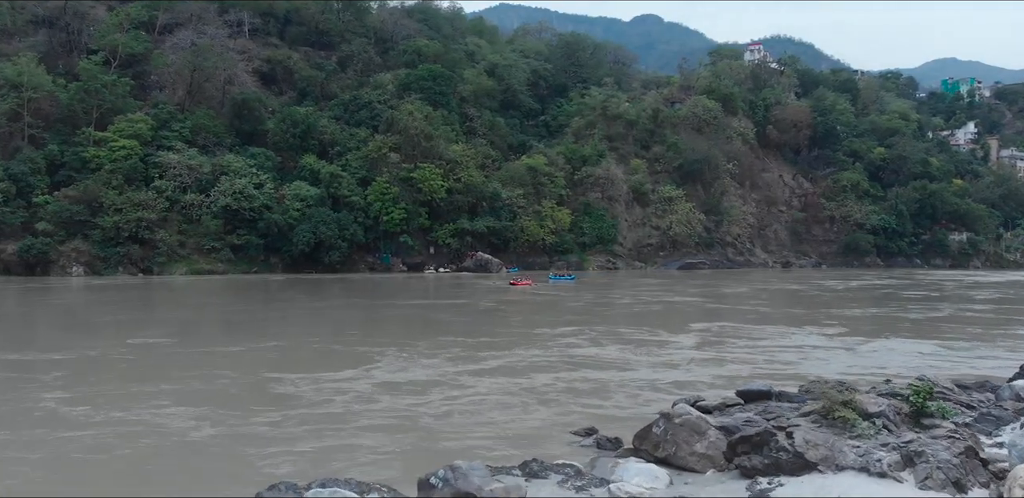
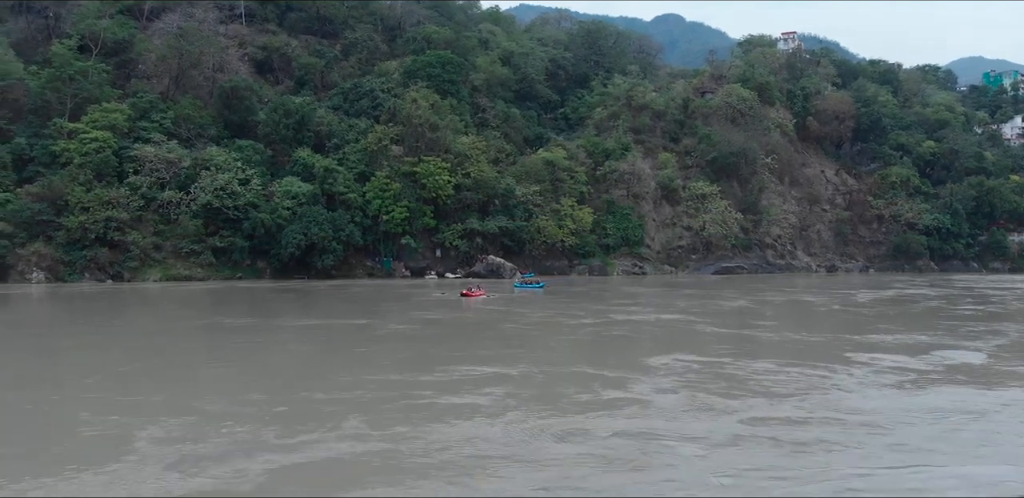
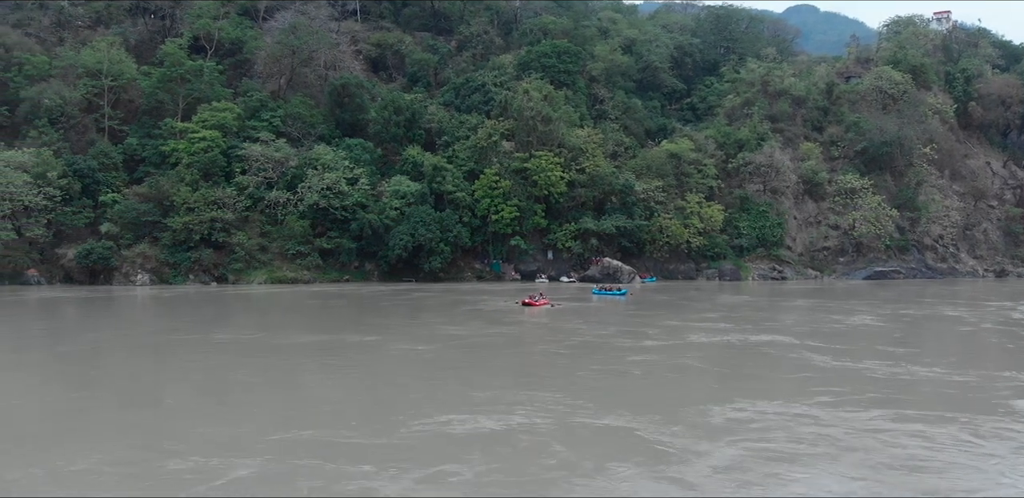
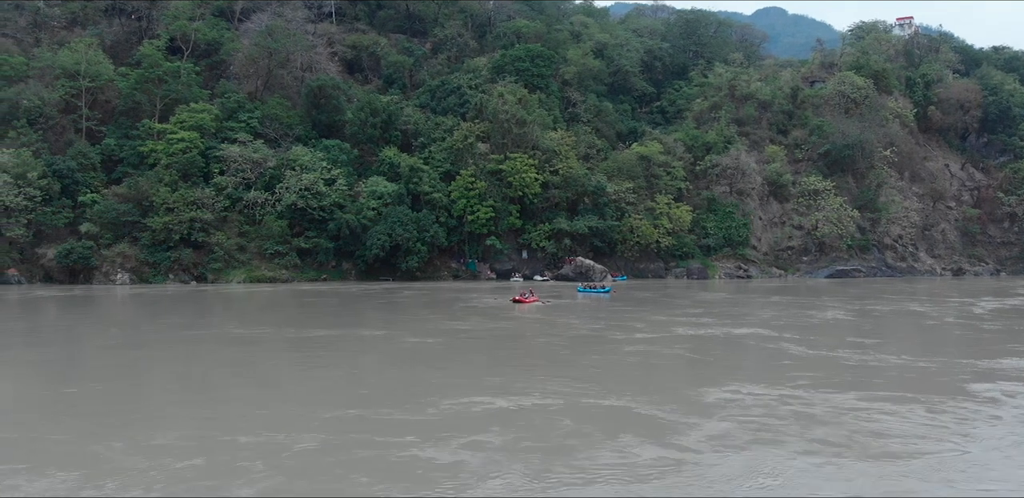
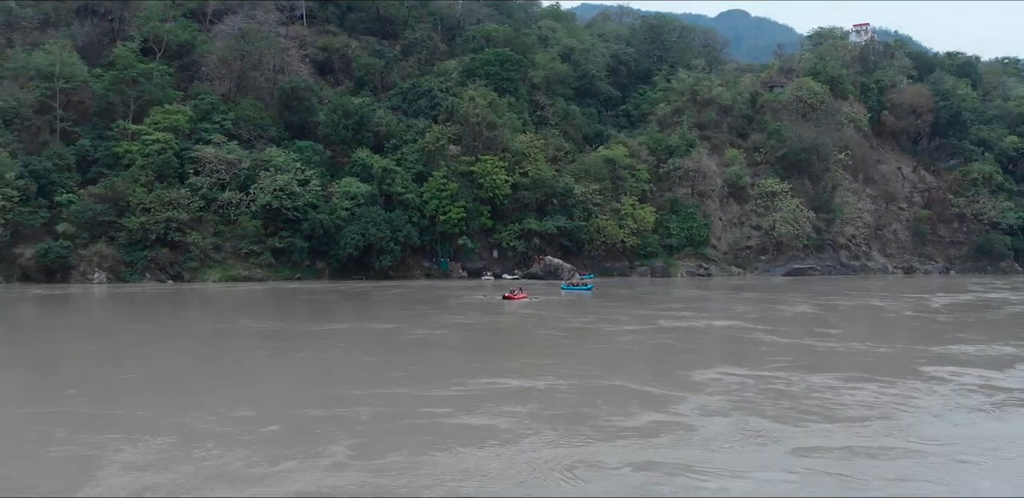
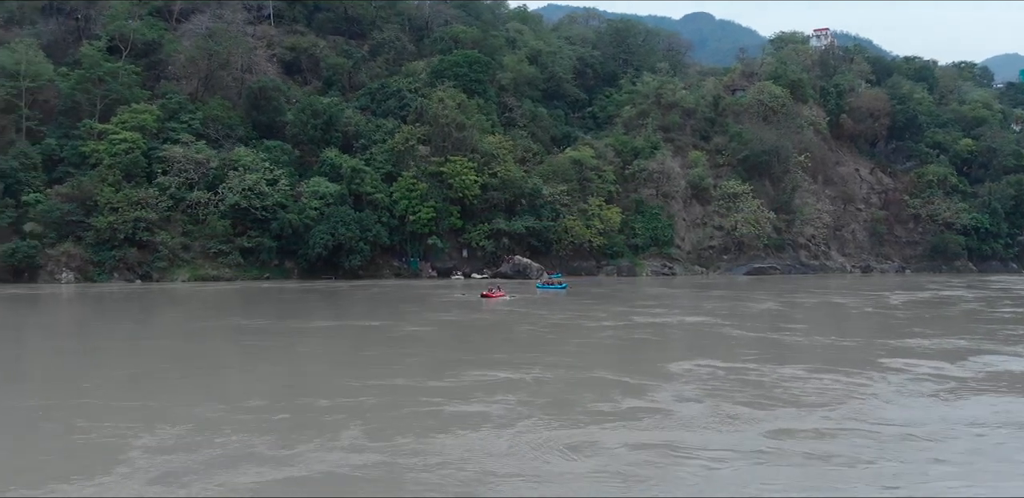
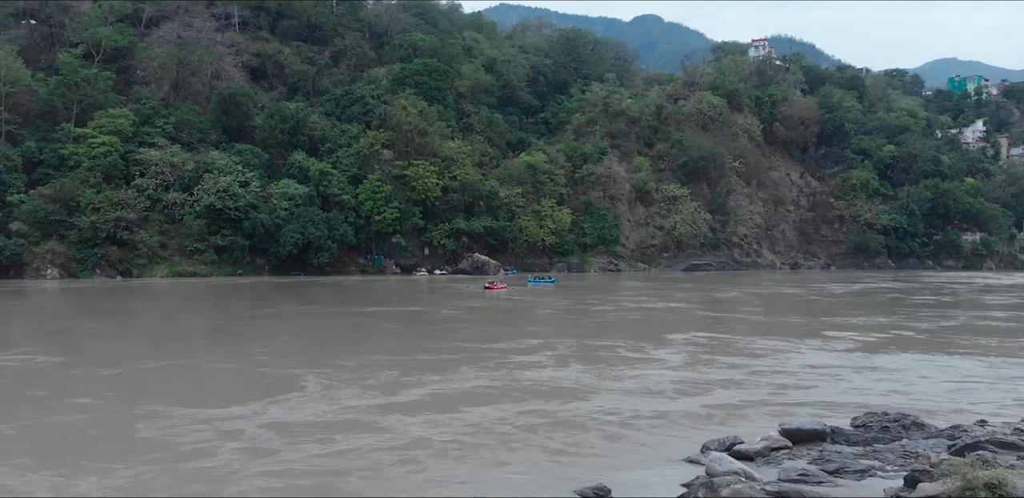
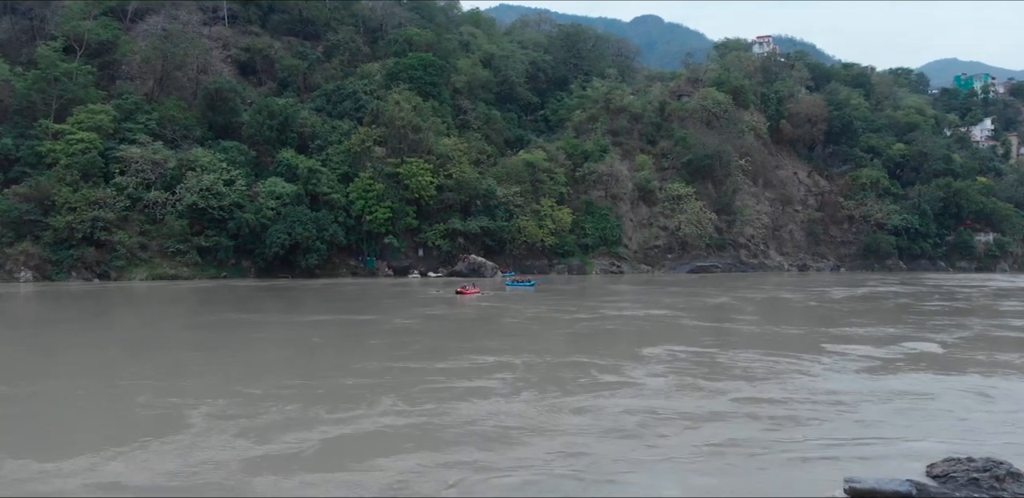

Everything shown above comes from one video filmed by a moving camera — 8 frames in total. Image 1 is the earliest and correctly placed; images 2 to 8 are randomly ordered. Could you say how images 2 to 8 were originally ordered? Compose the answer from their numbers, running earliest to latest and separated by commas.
7, 8, 2, 6, 5, 4, 3
